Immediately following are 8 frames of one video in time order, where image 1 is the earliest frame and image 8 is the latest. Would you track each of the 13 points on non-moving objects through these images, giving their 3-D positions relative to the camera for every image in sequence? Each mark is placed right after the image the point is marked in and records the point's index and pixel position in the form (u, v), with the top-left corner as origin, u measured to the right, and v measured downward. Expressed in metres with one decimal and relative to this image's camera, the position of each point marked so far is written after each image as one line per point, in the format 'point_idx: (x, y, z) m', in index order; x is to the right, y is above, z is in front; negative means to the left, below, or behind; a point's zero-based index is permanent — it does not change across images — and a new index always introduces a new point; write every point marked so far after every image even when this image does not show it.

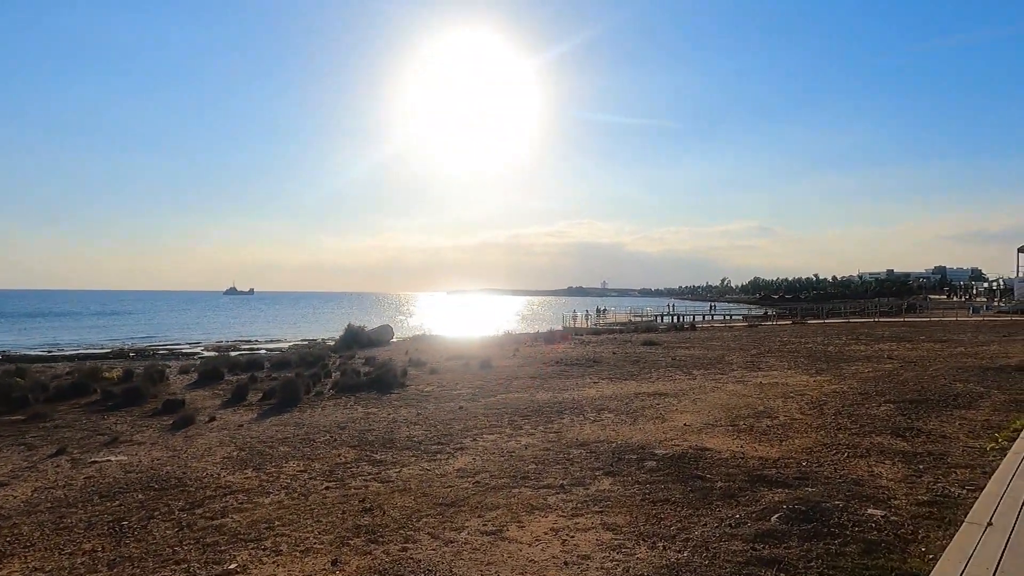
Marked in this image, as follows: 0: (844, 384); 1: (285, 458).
0: (+9.4, -2.7, +18.6) m
1: (-3.9, -2.9, +11.2) m
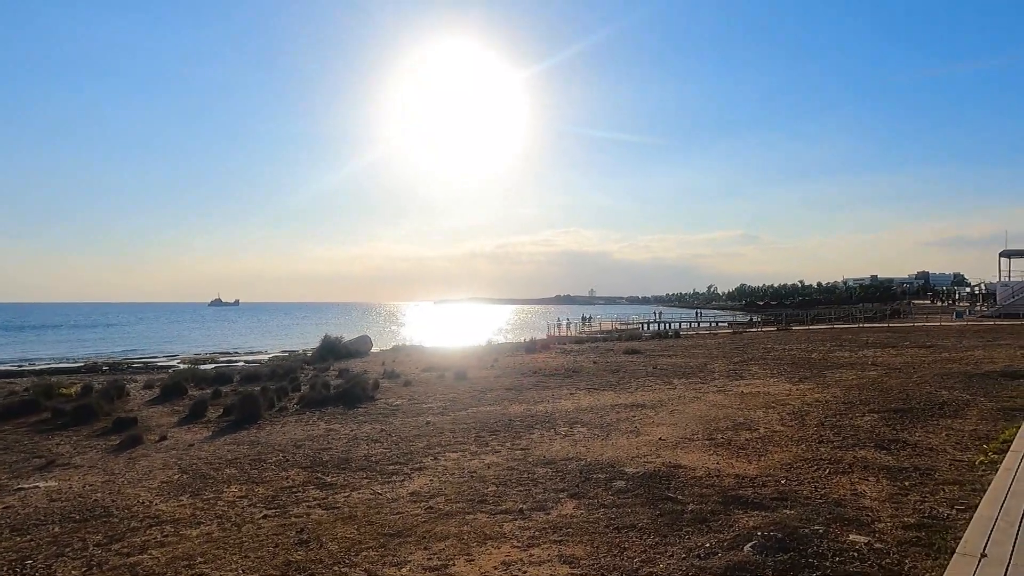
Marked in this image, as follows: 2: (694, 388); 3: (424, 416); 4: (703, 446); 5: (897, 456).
0: (+8.6, -2.9, +18.0) m
1: (-4.5, -3.1, +10.4) m
2: (+5.5, -3.0, +19.8) m
3: (-2.2, -3.2, +16.4) m
4: (+3.4, -2.8, +11.7) m
5: (+6.1, -2.7, +10.5) m
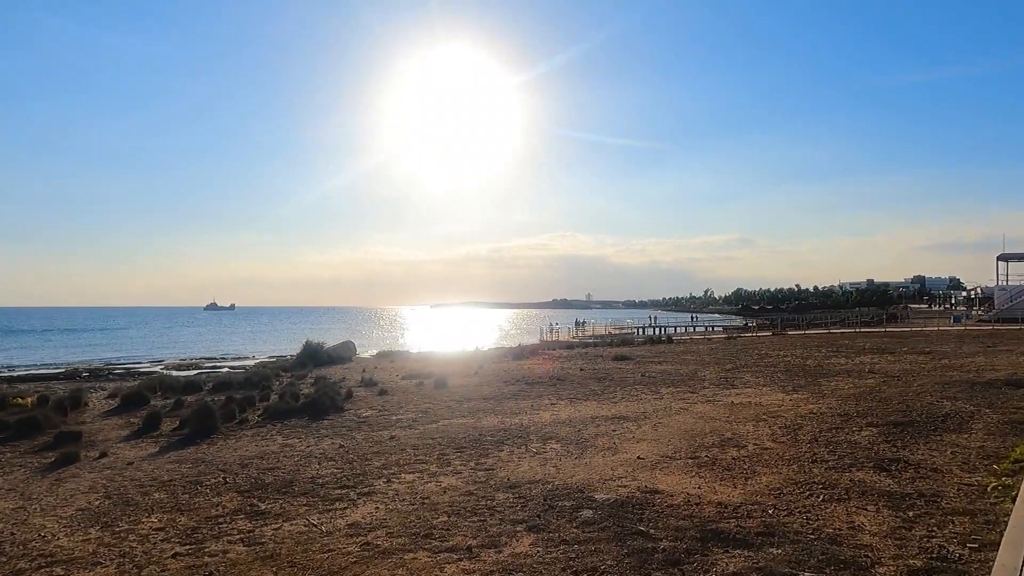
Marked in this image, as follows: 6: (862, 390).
0: (+8.0, -3.0, +17.0) m
1: (-5.1, -3.1, +9.3) m
2: (+4.8, -3.1, +18.8) m
3: (-2.8, -3.3, +15.3) m
4: (+2.8, -2.9, +10.6) m
5: (+5.5, -2.7, +9.4) m
6: (+10.2, -3.0, +19.2) m
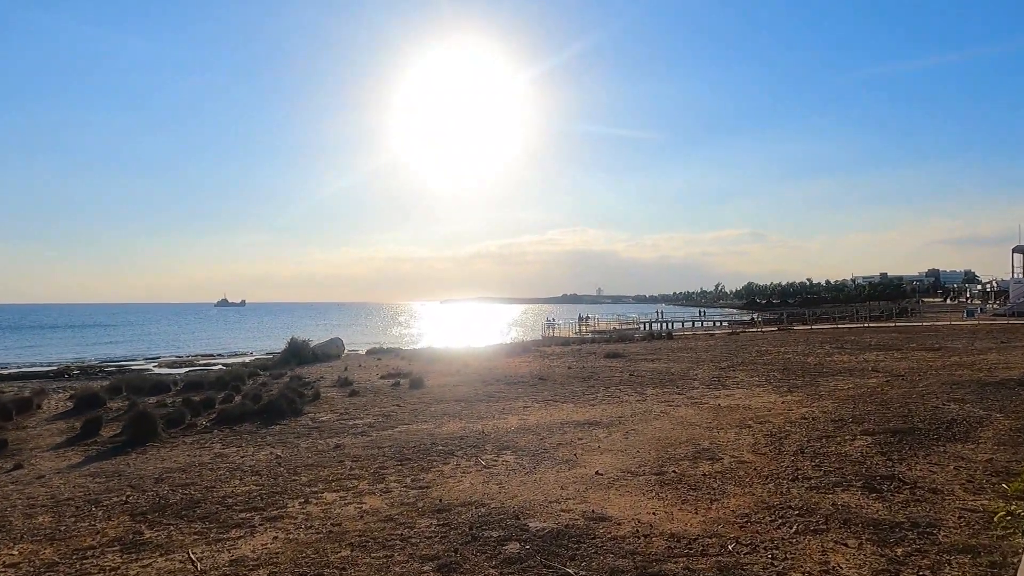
0: (+7.2, -2.8, +15.6) m
1: (-6.0, -3.1, +8.1) m
2: (+4.1, -3.0, +17.4) m
3: (-3.7, -3.2, +14.1) m
4: (+1.9, -2.8, +9.2) m
5: (+4.6, -2.6, +8.0) m
6: (+9.4, -2.8, +17.8) m
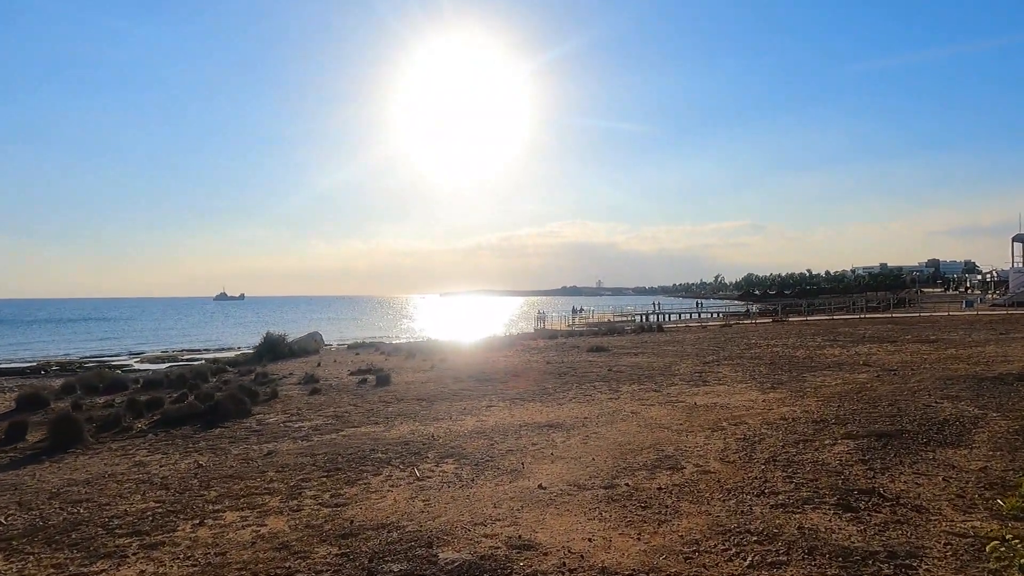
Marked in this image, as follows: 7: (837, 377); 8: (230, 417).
0: (+6.3, -2.6, +14.4) m
1: (-6.9, -3.0, +6.9) m
2: (+3.2, -2.7, +16.3) m
3: (-4.6, -3.0, +13.0) m
4: (+1.0, -2.6, +8.1) m
5: (+3.7, -2.5, +6.9) m
6: (+8.5, -2.5, +16.6) m
7: (+9.2, -2.5, +18.6) m
8: (-6.7, -3.1, +15.9) m
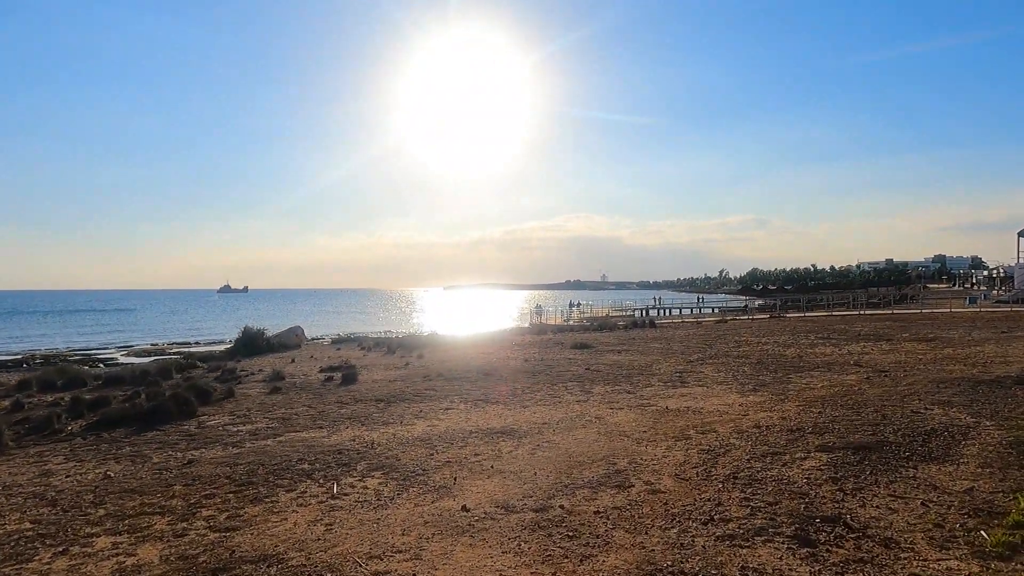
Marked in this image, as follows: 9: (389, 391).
0: (+5.4, -2.5, +13.4) m
1: (-7.9, -2.9, +6.0) m
2: (+2.3, -2.6, +15.2) m
3: (-5.5, -2.9, +12.0) m
4: (0.0, -2.6, +7.1) m
5: (+2.7, -2.5, +5.9) m
6: (+7.6, -2.4, +15.5) m
7: (+8.3, -2.4, +17.5) m
8: (-7.6, -3.0, +14.9) m
9: (-3.3, -2.8, +18.1) m
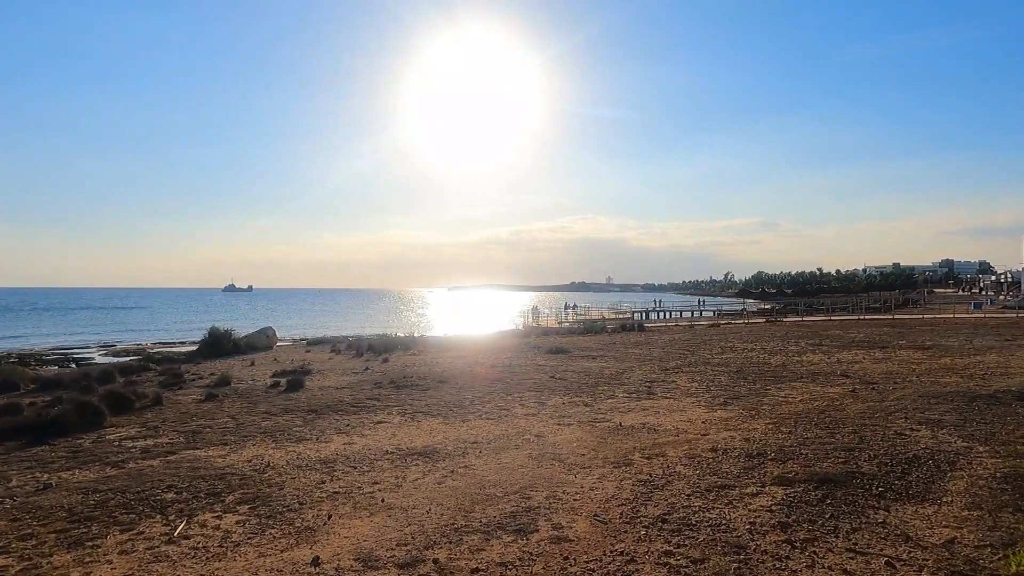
0: (+4.1, -2.5, +11.8) m
1: (-9.2, -2.8, +4.5) m
2: (+1.0, -2.6, +13.7) m
3: (-6.8, -2.8, +10.5) m
4: (-1.3, -2.6, +5.5) m
5: (+1.4, -2.5, +4.3) m
6: (+6.4, -2.5, +13.9) m
7: (+7.1, -2.5, +15.9) m
8: (-8.9, -2.9, +13.4) m
9: (-4.6, -2.8, +16.6) m
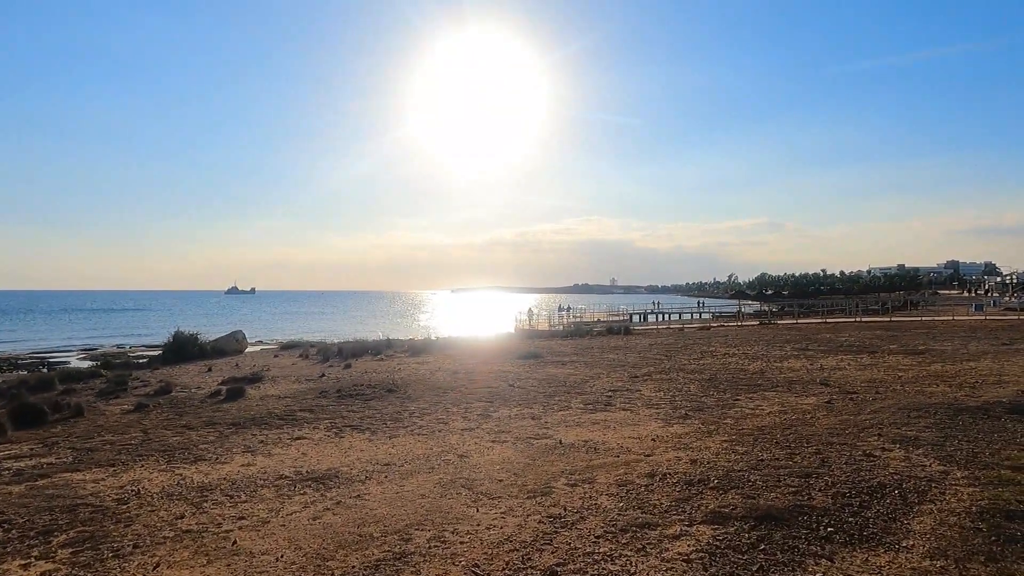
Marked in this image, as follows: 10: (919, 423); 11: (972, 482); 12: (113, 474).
0: (+2.9, -2.6, +10.5) m
1: (-10.5, -2.9, +3.3) m
2: (-0.2, -2.7, +12.4) m
3: (-8.0, -2.9, +9.2) m
4: (-2.6, -2.6, +4.3) m
5: (+0.1, -2.5, +3.0) m
6: (+5.2, -2.5, +12.6) m
7: (+5.9, -2.5, +14.6) m
8: (-10.1, -2.9, +12.2) m
9: (-5.8, -2.9, +15.3) m
10: (+7.4, -2.4, +12.0) m
11: (+5.9, -2.5, +8.5) m
12: (-6.0, -2.8, +10.0) m
